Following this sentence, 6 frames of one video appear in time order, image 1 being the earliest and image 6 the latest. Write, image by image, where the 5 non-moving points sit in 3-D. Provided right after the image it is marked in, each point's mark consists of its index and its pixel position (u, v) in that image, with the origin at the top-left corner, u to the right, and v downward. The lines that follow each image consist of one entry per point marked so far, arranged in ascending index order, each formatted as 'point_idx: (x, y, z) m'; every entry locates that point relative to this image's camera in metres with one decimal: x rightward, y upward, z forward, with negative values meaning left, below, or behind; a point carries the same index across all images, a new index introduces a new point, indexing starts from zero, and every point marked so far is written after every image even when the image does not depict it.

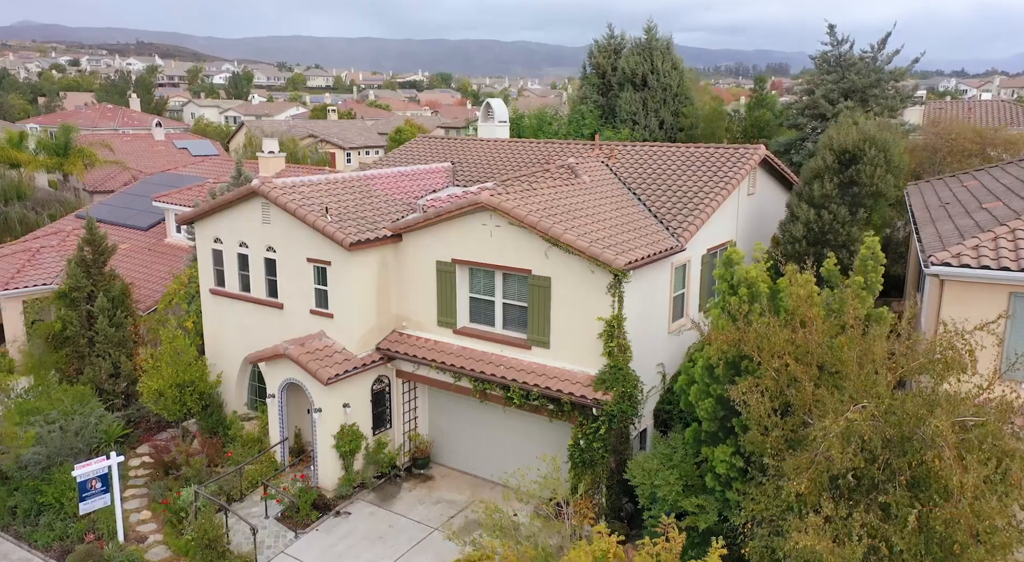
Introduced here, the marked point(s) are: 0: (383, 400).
0: (-3.0, -2.7, +16.9) m
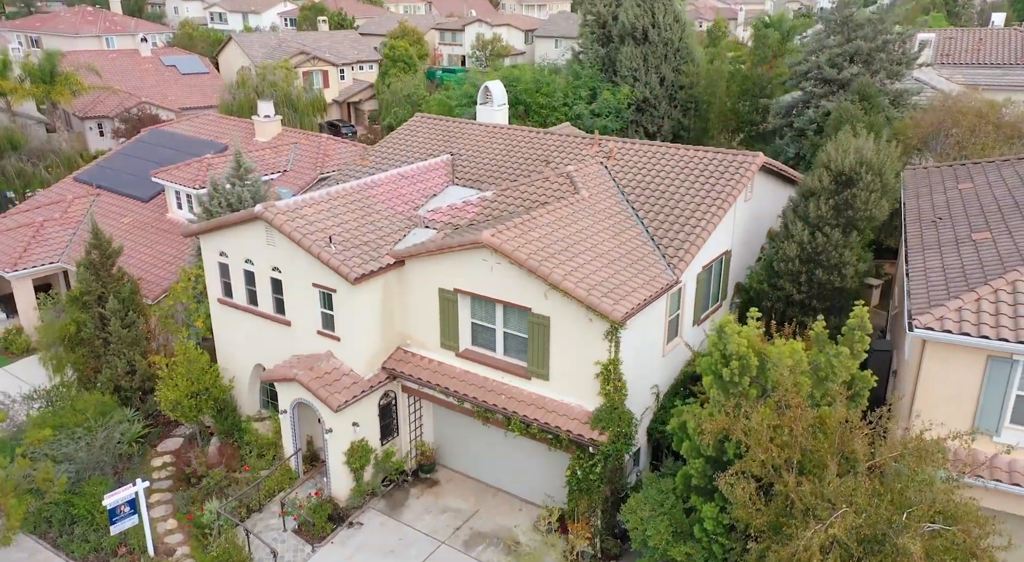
0: (-3.0, -3.2, +17.8) m
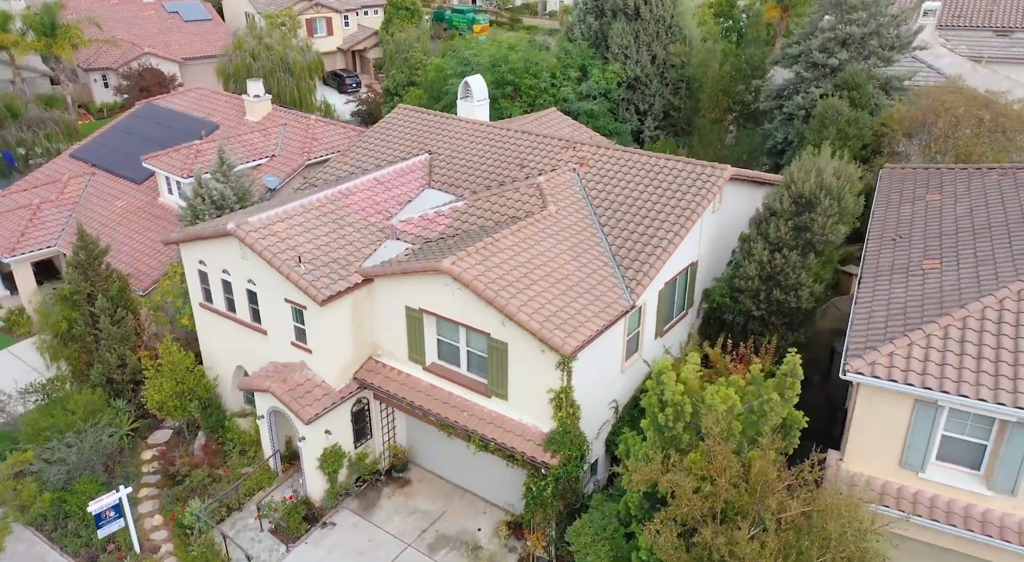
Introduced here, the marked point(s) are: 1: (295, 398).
0: (-3.8, -3.4, +18.6) m
1: (-5.1, -2.7, +17.1) m
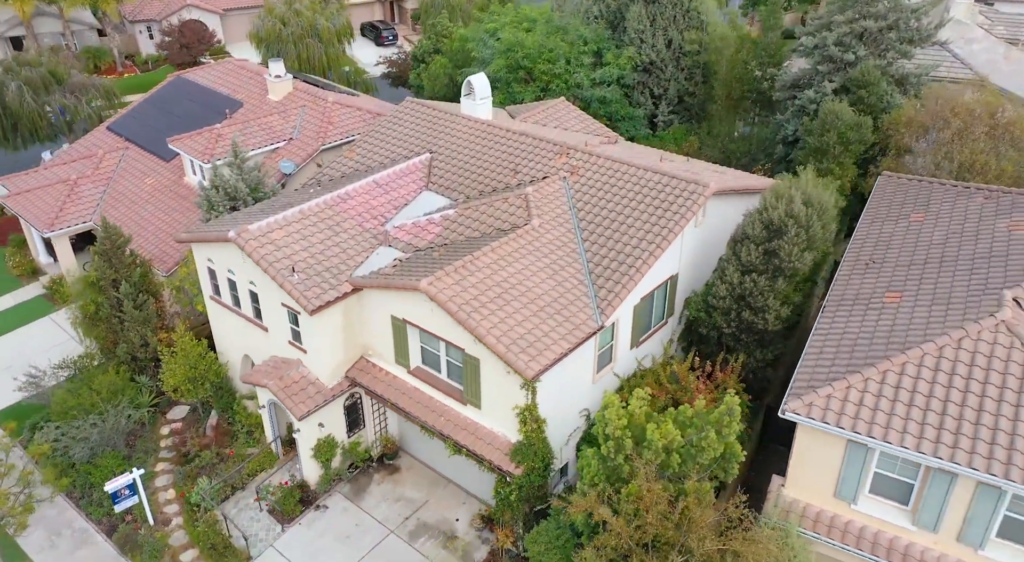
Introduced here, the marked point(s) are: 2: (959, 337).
0: (-4.3, -3.5, +20.1) m
1: (-5.6, -2.9, +18.6) m
2: (+8.5, -1.1, +14.0) m
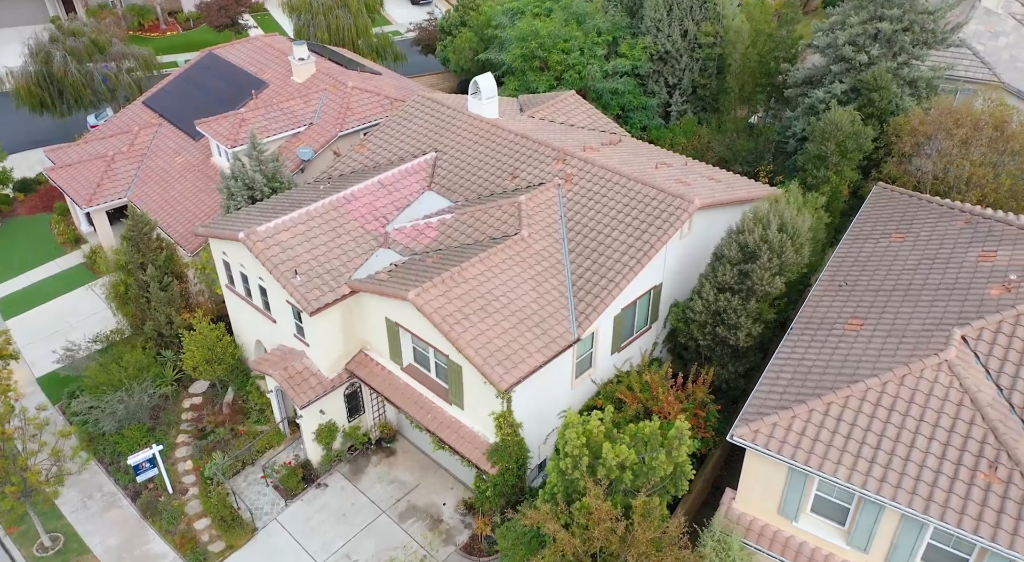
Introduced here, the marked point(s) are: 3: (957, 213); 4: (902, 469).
0: (-4.6, -3.4, +21.7) m
1: (-6.0, -2.9, +20.3) m
2: (+7.9, -1.9, +14.8) m
3: (+12.1, +1.8, +19.8) m
4: (+7.3, -3.5, +13.7) m
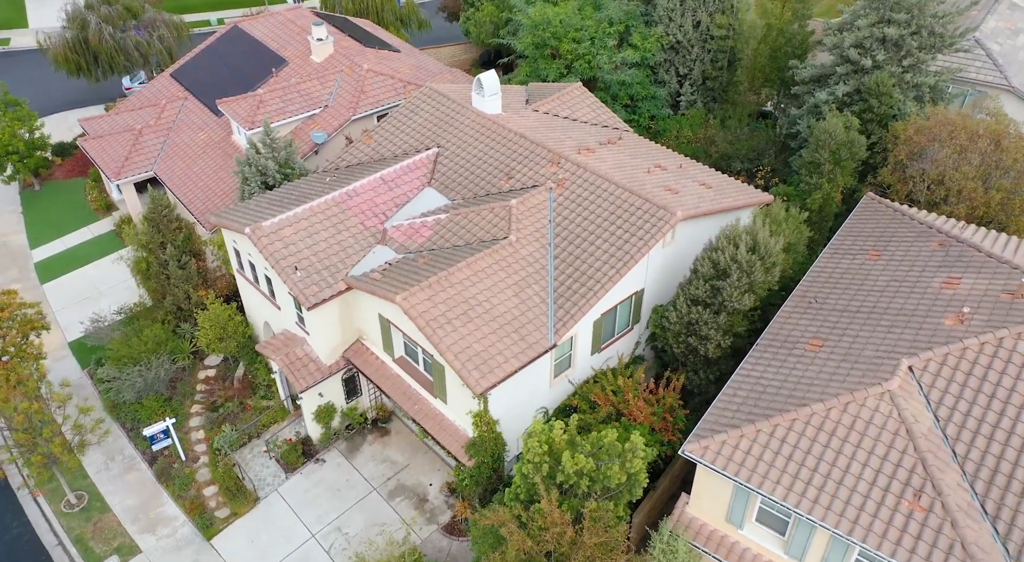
0: (-5.1, -3.2, +23.3) m
1: (-6.5, -2.7, +21.9) m
2: (+7.2, -2.6, +15.7) m
3: (+11.7, +1.3, +20.3) m
4: (+6.5, -4.2, +14.8) m
